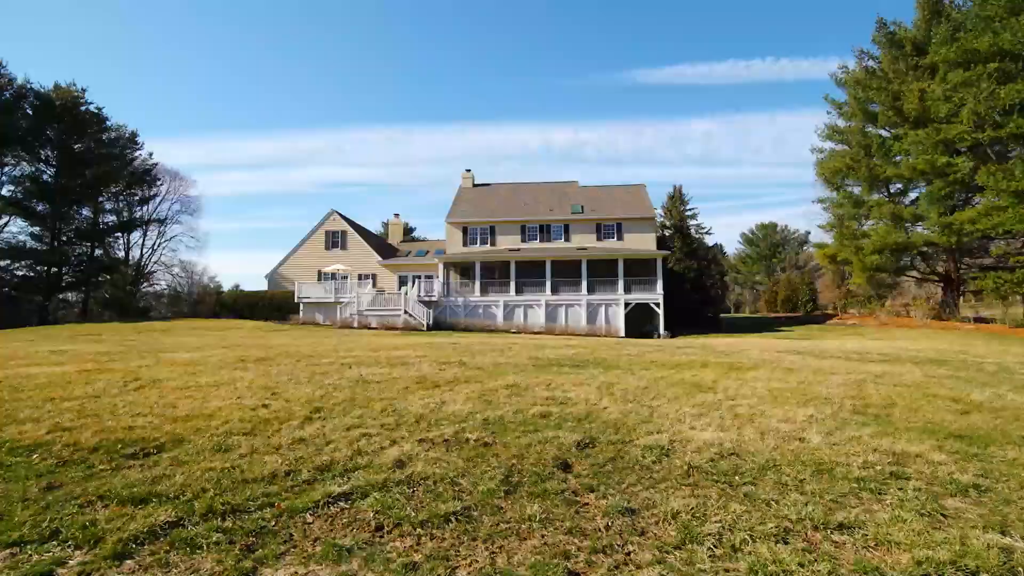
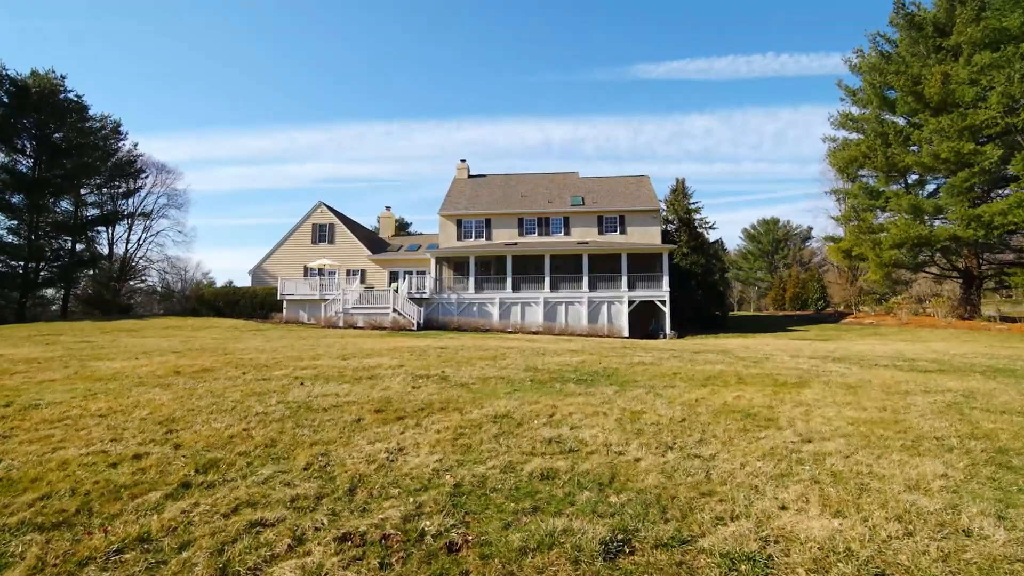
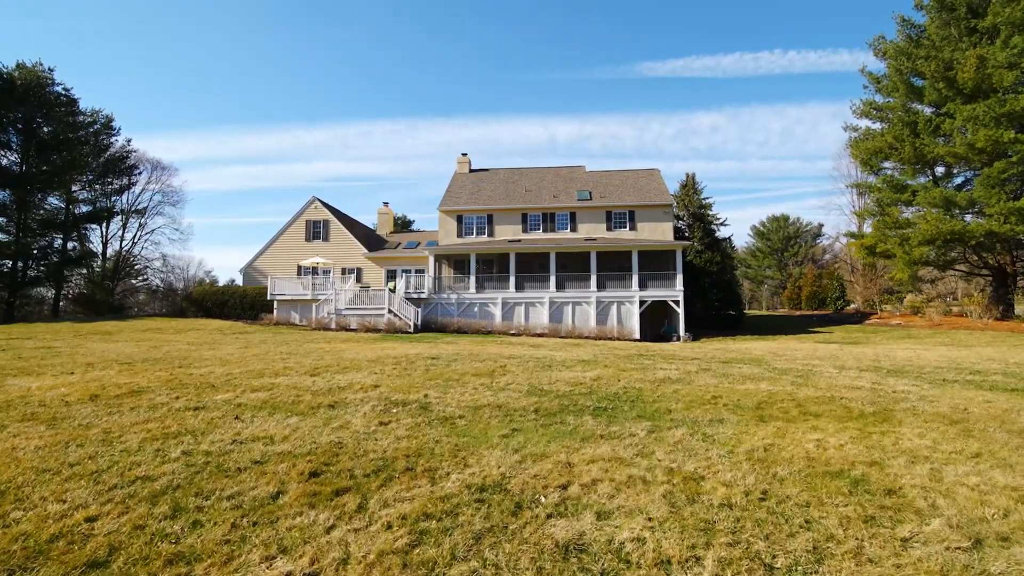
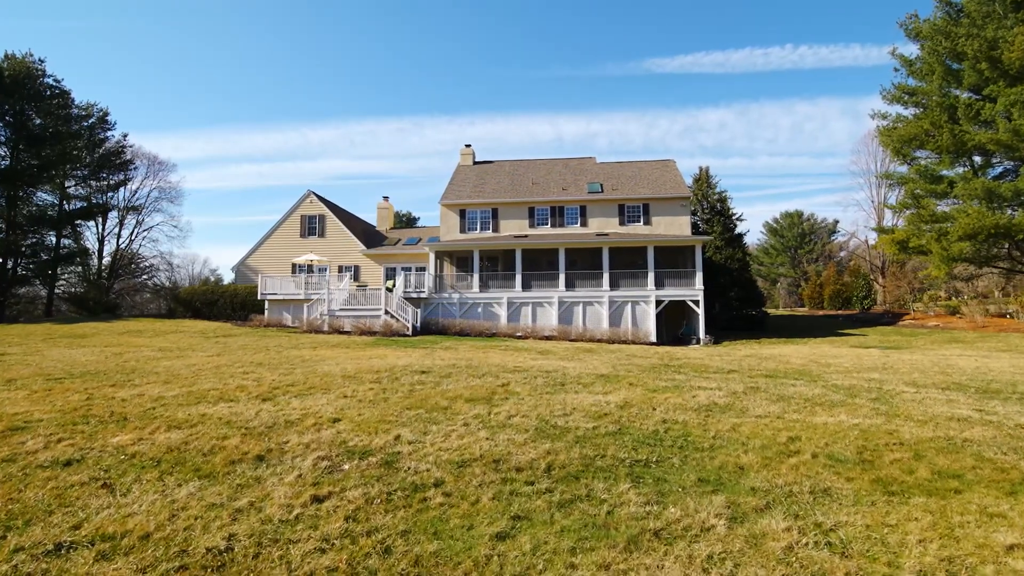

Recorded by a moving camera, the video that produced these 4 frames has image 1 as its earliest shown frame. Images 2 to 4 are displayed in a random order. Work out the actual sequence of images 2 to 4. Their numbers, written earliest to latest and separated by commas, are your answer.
2, 3, 4
